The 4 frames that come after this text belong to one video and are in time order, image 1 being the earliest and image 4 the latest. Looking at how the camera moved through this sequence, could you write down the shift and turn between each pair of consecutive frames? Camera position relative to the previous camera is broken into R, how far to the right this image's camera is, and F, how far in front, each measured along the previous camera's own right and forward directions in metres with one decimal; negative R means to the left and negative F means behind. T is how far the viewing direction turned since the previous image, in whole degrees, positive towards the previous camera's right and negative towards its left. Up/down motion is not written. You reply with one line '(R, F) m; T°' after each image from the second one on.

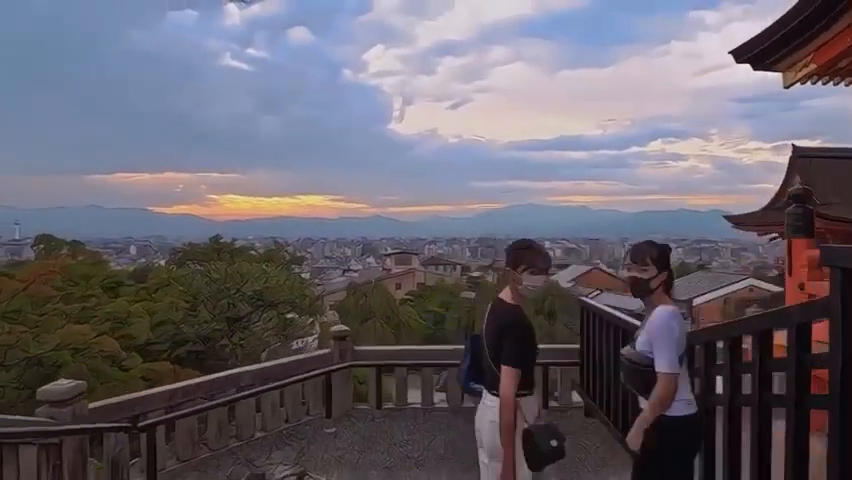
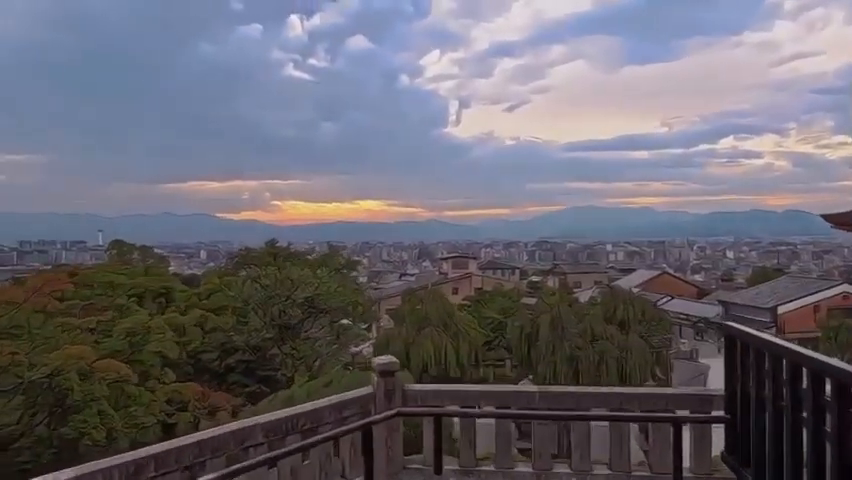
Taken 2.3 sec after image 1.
(-0.1, +0.8) m; -5°
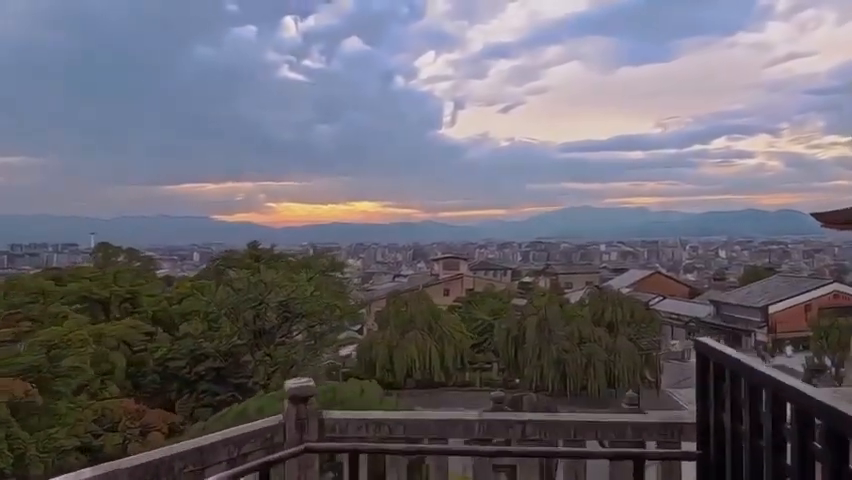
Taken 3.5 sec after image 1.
(+0.2, +0.3) m; +1°
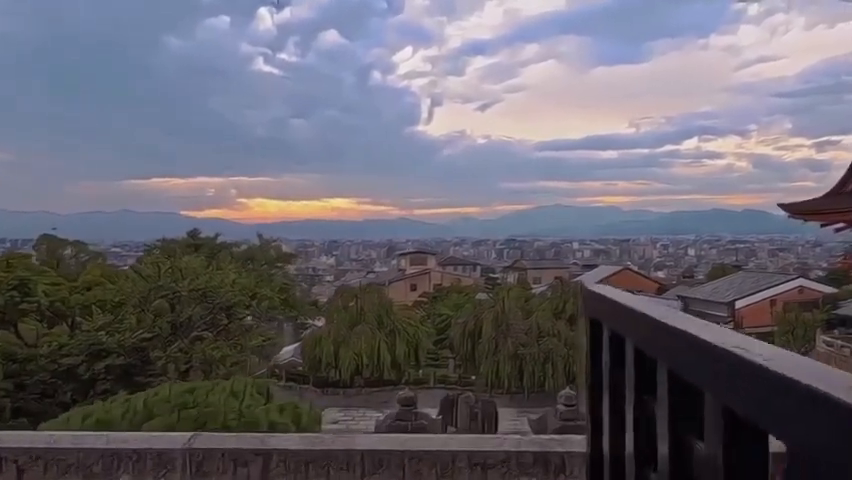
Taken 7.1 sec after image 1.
(+0.5, +0.9) m; +2°
